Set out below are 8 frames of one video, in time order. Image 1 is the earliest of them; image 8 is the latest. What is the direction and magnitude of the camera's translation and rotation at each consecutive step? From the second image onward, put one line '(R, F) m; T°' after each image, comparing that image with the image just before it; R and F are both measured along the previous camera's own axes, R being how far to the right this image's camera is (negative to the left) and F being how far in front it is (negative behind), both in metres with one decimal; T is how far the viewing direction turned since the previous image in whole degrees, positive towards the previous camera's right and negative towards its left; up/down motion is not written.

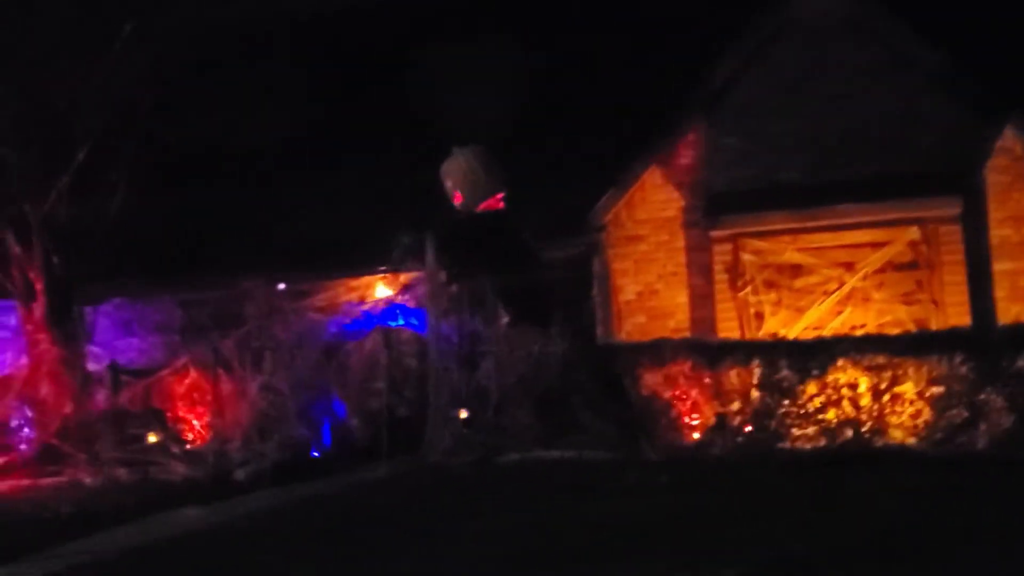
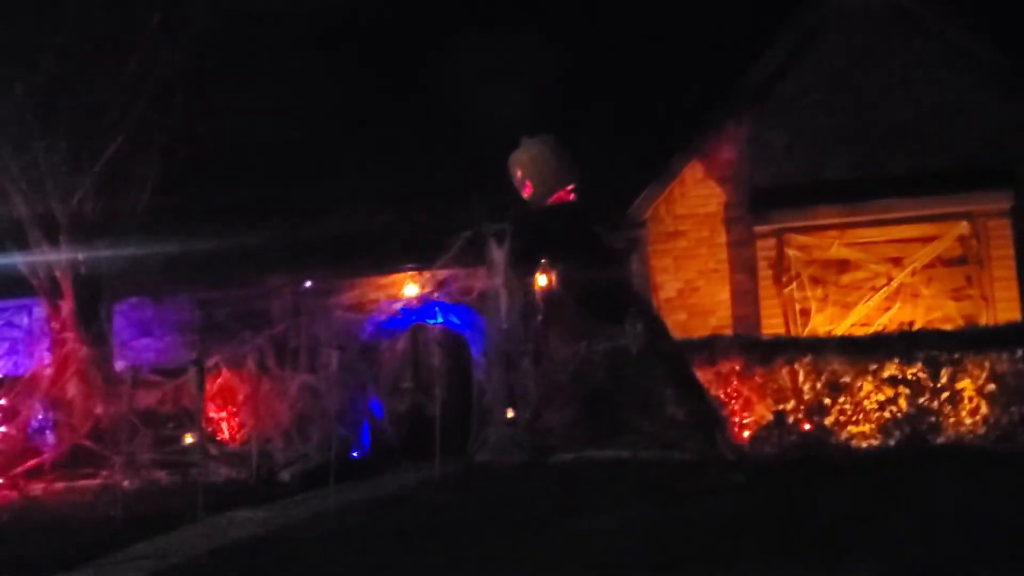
(-0.6, +0.3) m; +1°
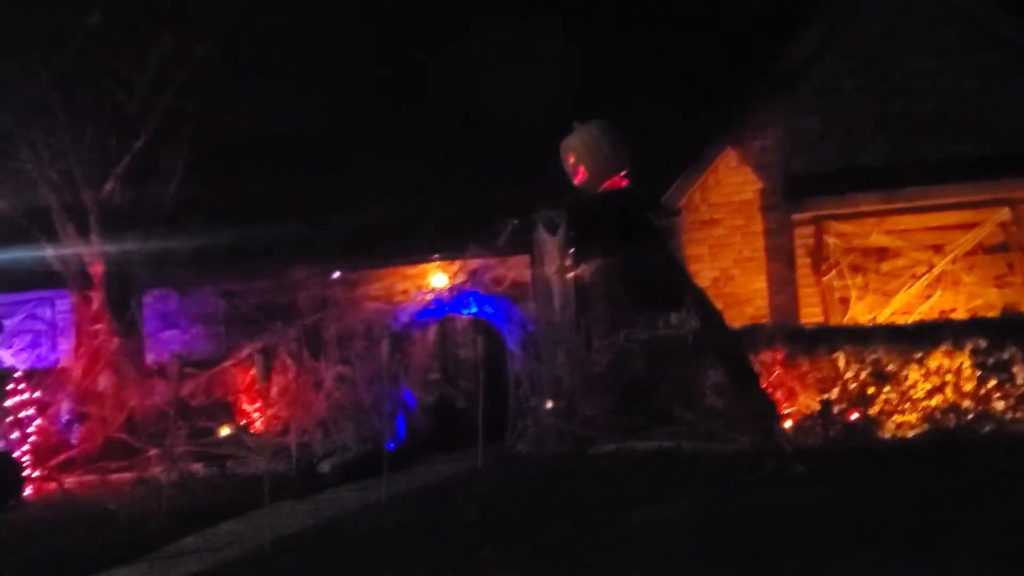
(-0.4, +0.2) m; 0°
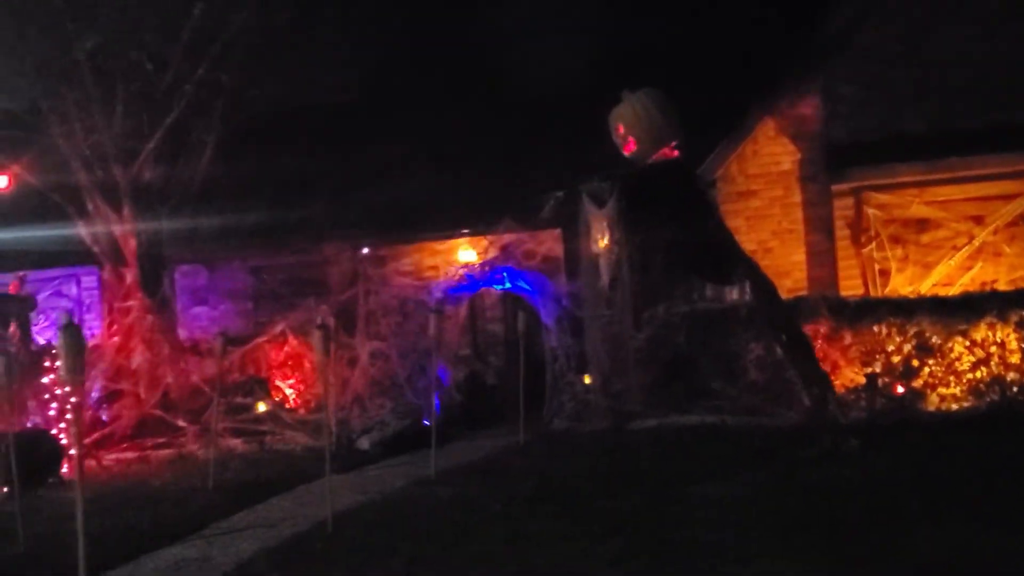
(-0.3, +0.1) m; 0°
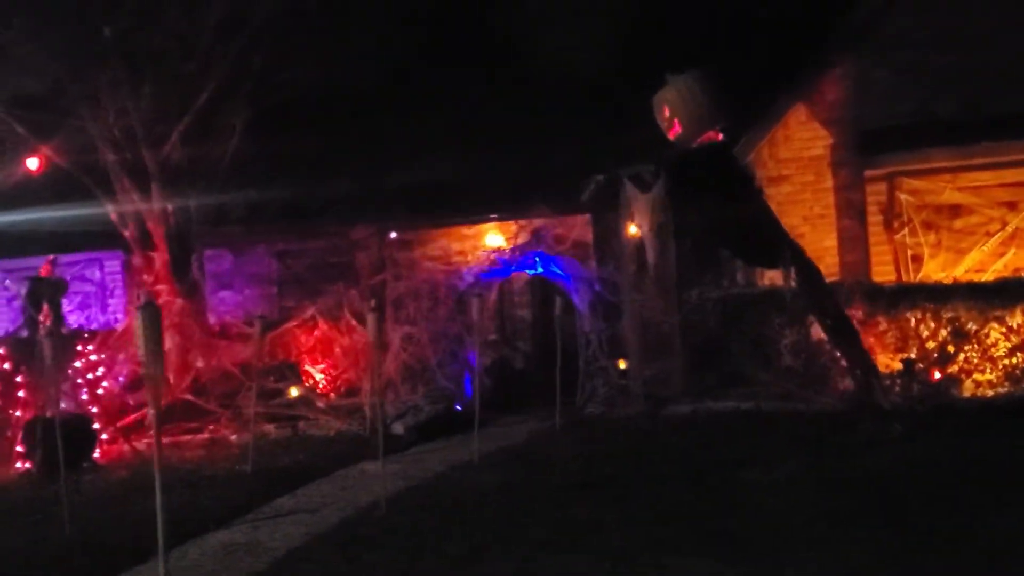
(-0.3, +0.1) m; 0°
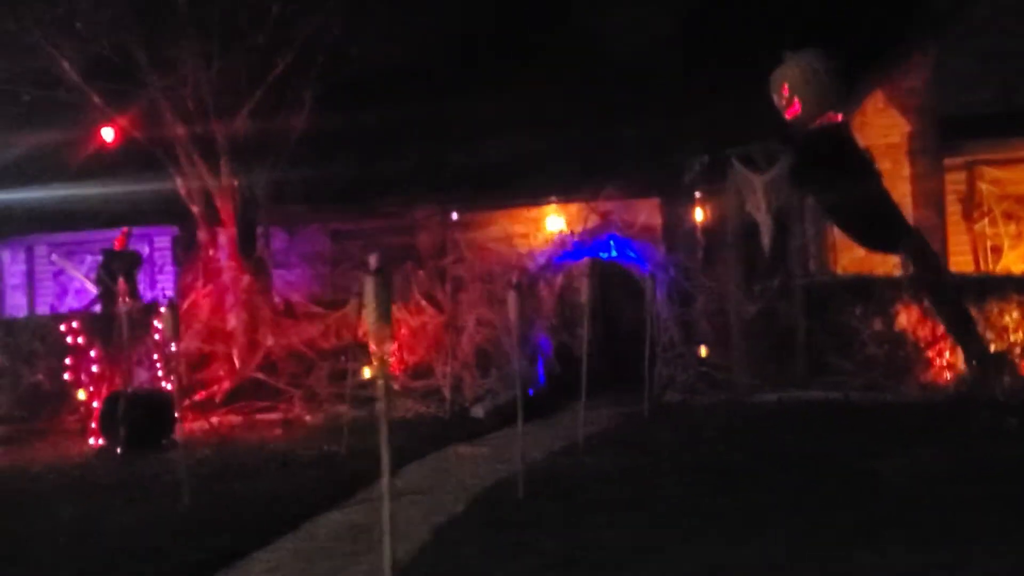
(-0.8, +0.2) m; 0°
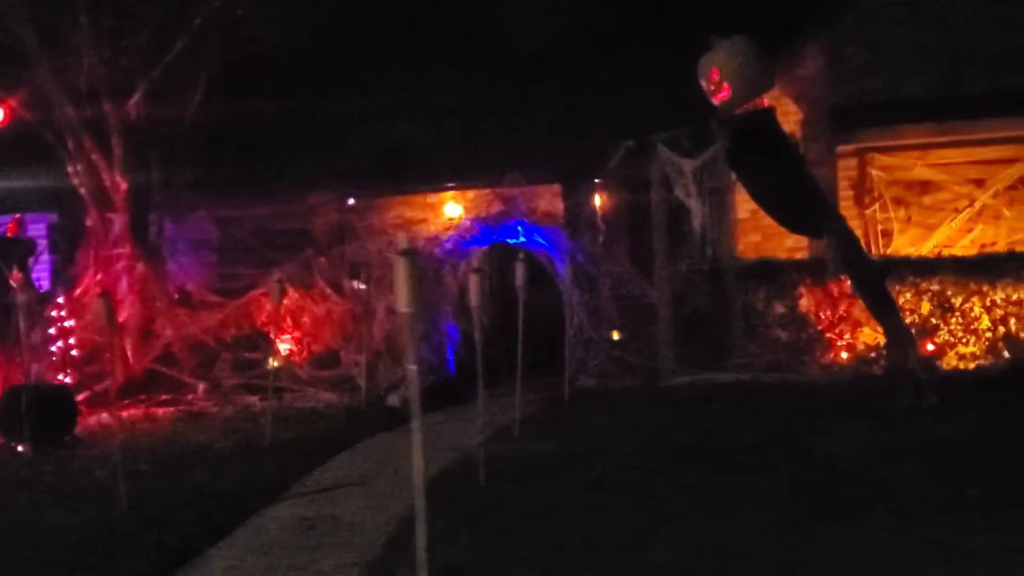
(-0.6, +0.1) m; +7°
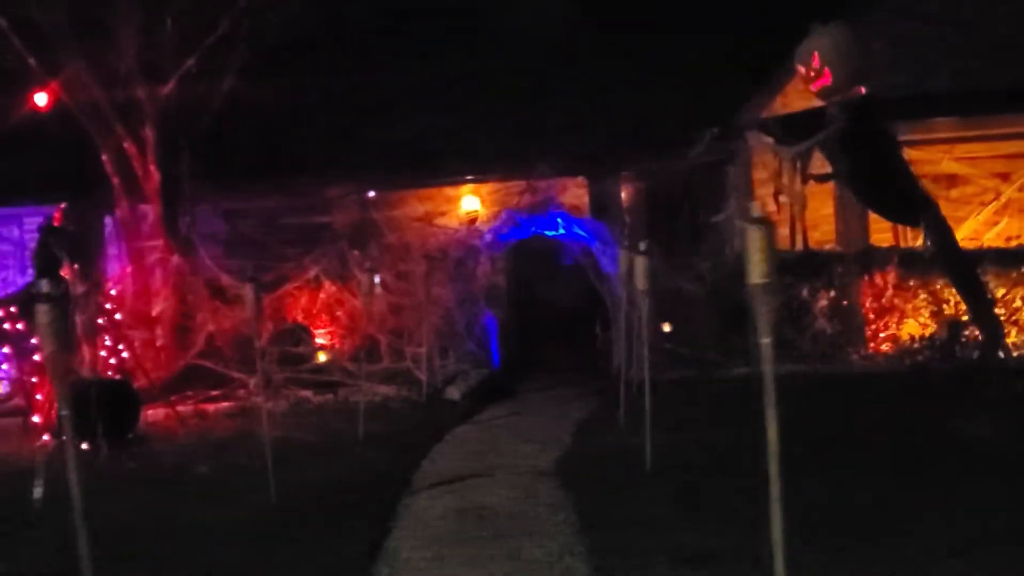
(-1.3, +0.2) m; +4°
